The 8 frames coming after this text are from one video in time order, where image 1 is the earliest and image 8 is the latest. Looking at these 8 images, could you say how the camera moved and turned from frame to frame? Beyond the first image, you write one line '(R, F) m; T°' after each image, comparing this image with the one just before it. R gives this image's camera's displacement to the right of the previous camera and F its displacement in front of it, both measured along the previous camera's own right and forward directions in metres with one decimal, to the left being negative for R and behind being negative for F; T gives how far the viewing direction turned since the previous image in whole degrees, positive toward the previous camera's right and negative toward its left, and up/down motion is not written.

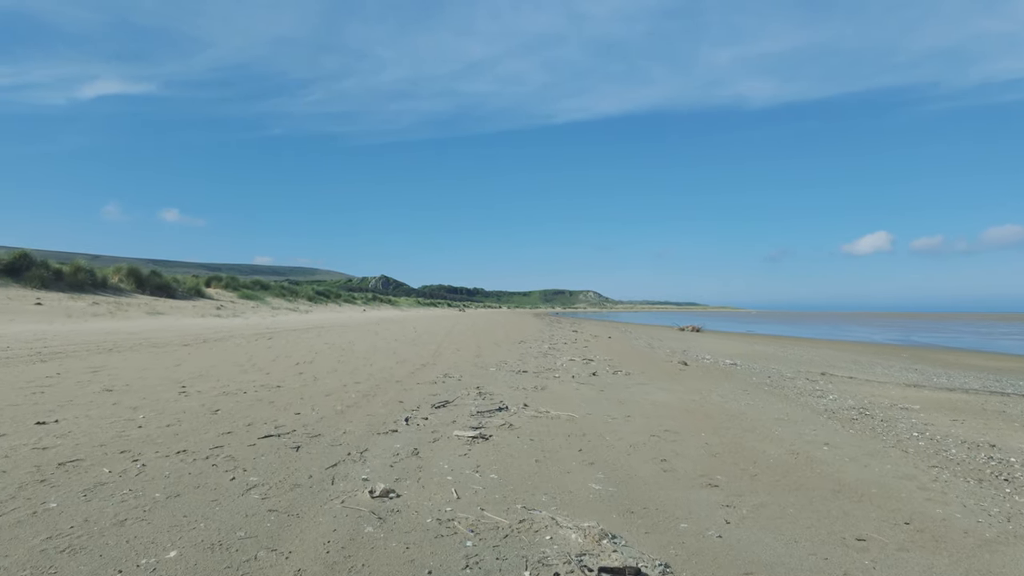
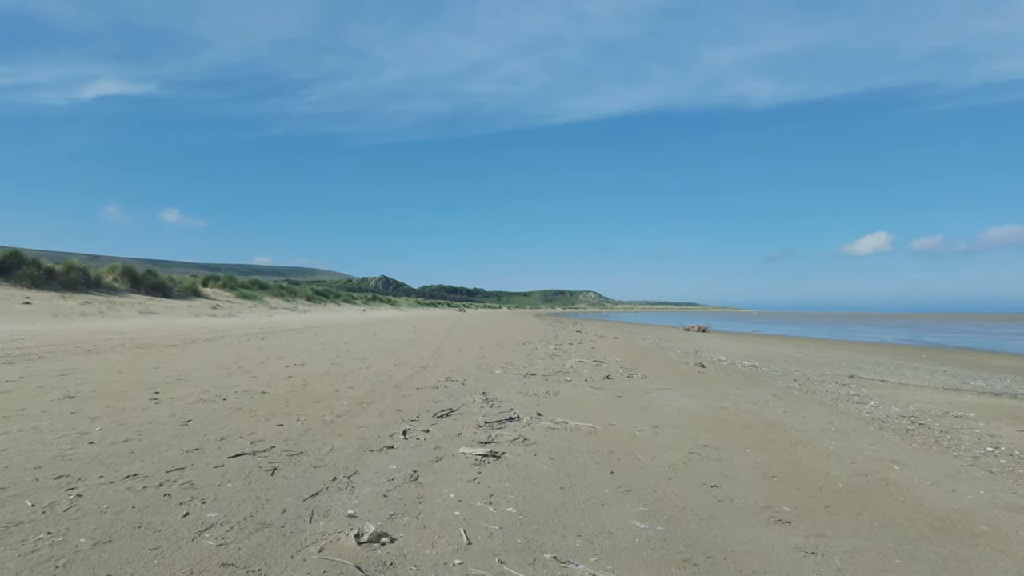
(-0.2, +0.9) m; 0°
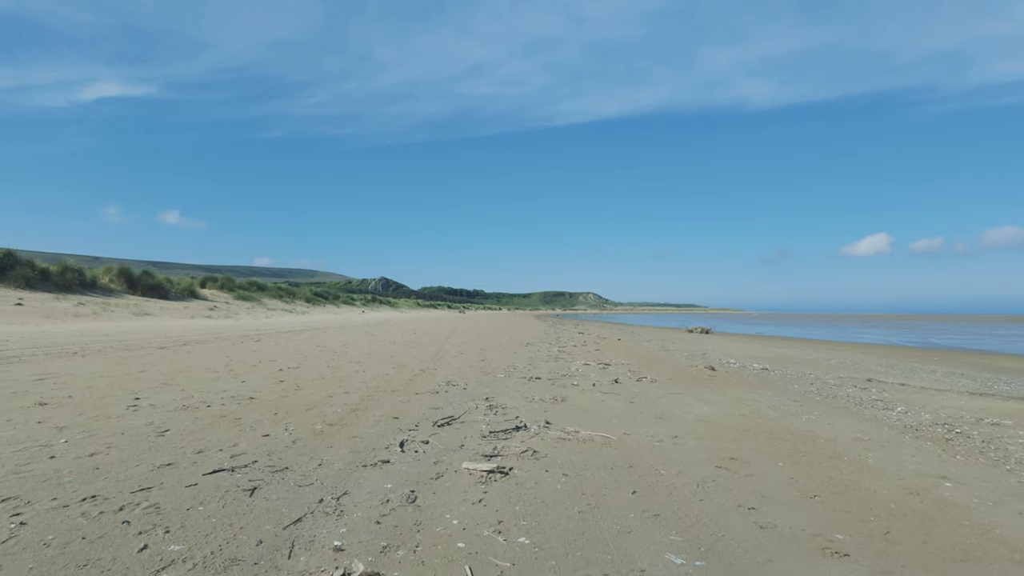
(-0.1, +0.5) m; 0°
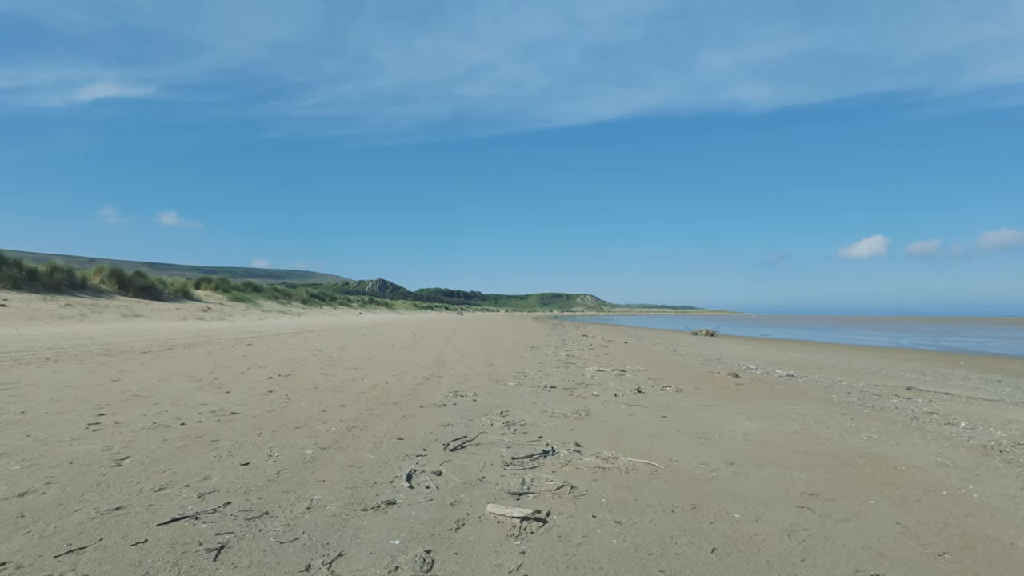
(-0.3, +0.9) m; 0°
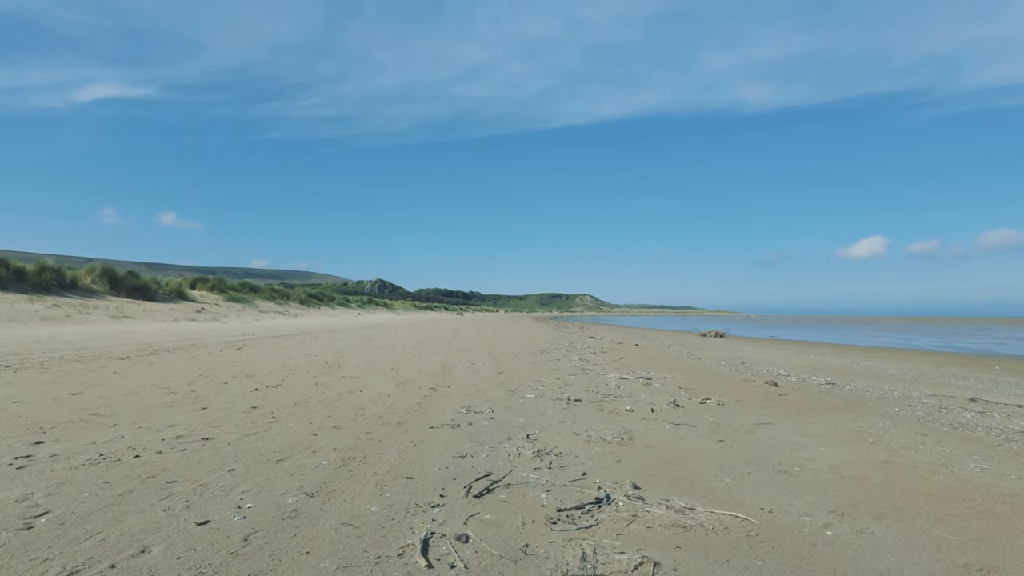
(-0.3, +1.2) m; 0°
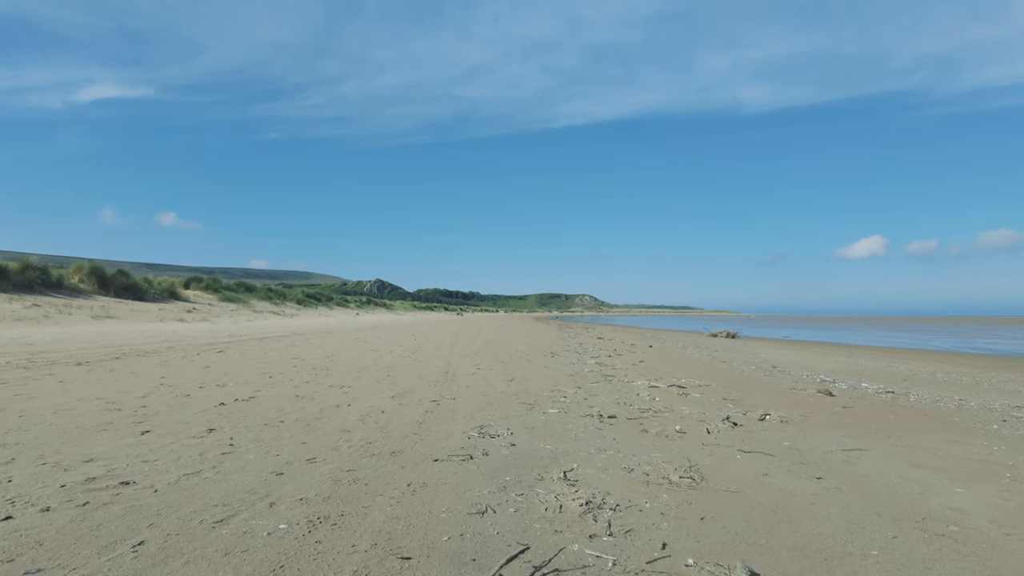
(-0.3, +1.6) m; 0°
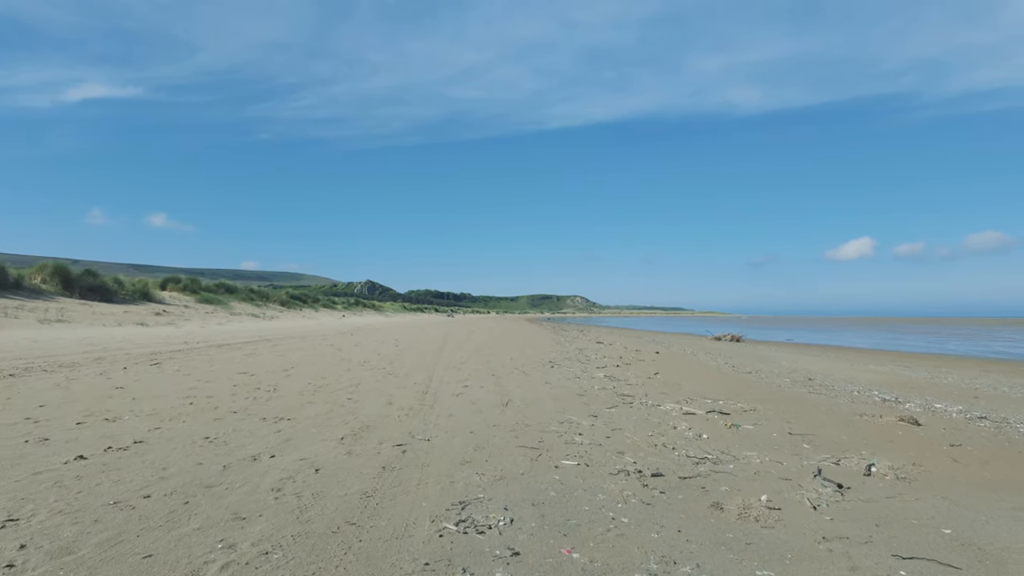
(-0.1, +2.3) m; +1°
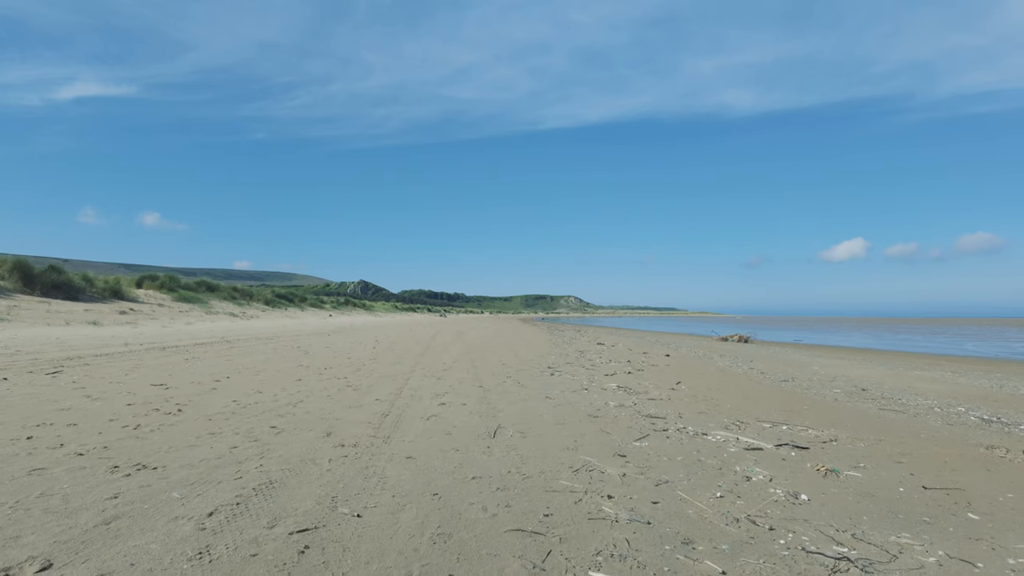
(0.0, +2.5) m; +1°
